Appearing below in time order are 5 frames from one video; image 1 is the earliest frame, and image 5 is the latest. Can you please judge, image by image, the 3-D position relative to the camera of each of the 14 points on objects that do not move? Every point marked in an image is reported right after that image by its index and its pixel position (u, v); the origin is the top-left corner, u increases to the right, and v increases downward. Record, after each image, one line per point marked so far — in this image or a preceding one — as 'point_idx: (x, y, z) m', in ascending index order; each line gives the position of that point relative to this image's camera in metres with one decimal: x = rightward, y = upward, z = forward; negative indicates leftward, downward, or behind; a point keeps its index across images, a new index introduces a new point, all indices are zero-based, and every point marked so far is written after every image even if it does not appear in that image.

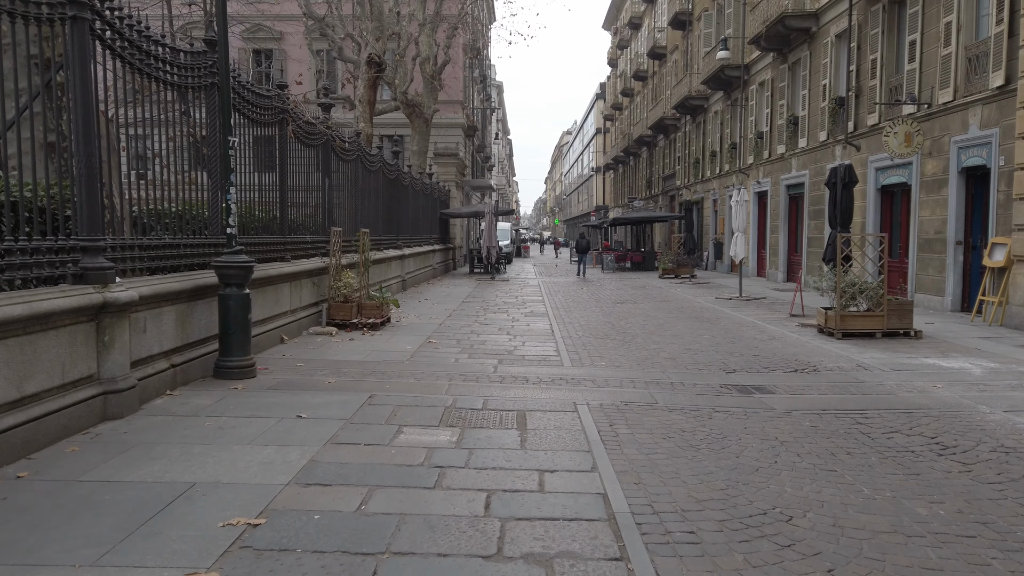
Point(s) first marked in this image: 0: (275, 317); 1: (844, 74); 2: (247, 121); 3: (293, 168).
0: (-2.9, -0.4, +9.3) m
1: (+8.0, +5.1, +18.2) m
2: (-3.2, +2.0, +9.1) m
3: (-3.2, +1.8, +10.8) m
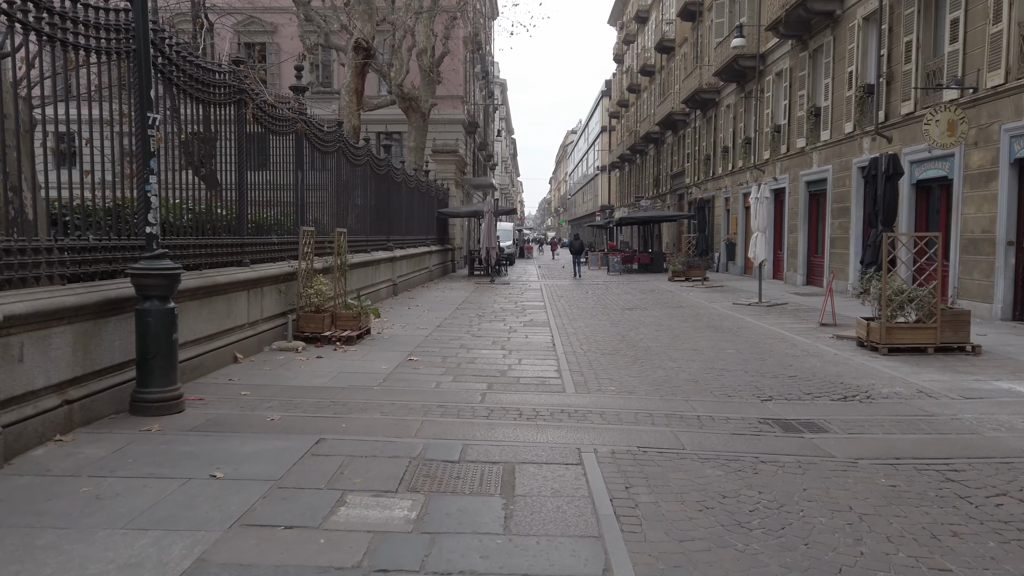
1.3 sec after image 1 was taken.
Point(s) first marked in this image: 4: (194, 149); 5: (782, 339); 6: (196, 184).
0: (-3.0, -0.5, +7.9) m
1: (+8.0, +5.0, +16.7) m
2: (-3.3, +1.9, +7.8) m
3: (-3.2, +1.7, +9.4) m
4: (-3.3, +1.4, +7.8) m
5: (+3.7, -0.7, +10.5) m
6: (-3.3, +1.1, +7.9) m
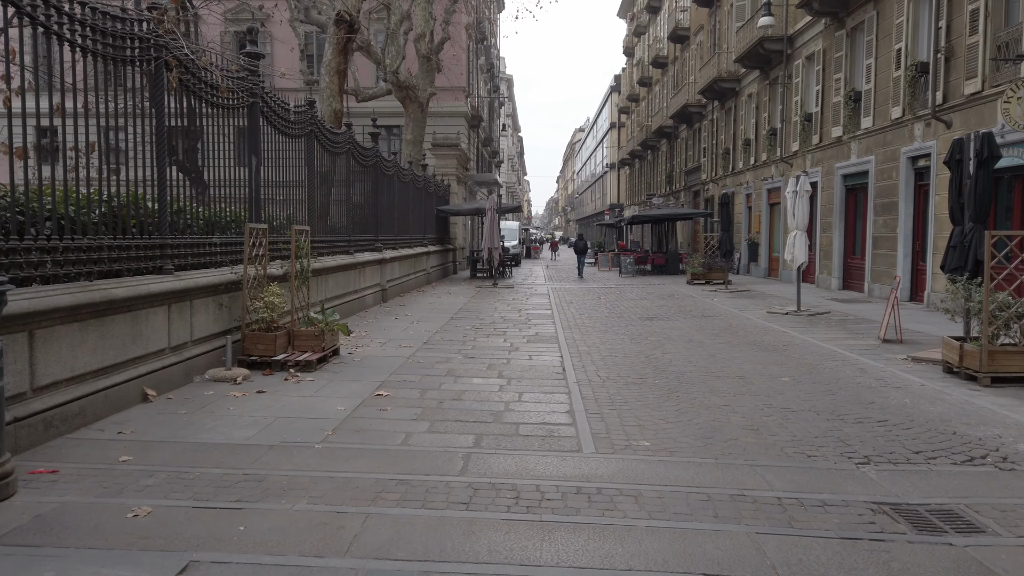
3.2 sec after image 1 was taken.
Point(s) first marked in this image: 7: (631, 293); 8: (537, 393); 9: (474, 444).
0: (-3.0, -0.6, +6.0) m
1: (+8.0, +4.9, +14.7) m
2: (-3.3, +1.8, +5.9) m
3: (-3.2, +1.6, +7.5) m
4: (-3.3, +1.3, +5.9) m
5: (+3.8, -0.8, +8.5) m
6: (-3.3, +1.0, +6.0) m
7: (+3.1, -0.1, +19.7) m
8: (+0.2, -0.9, +6.8) m
9: (-0.3, -1.1, +5.1) m
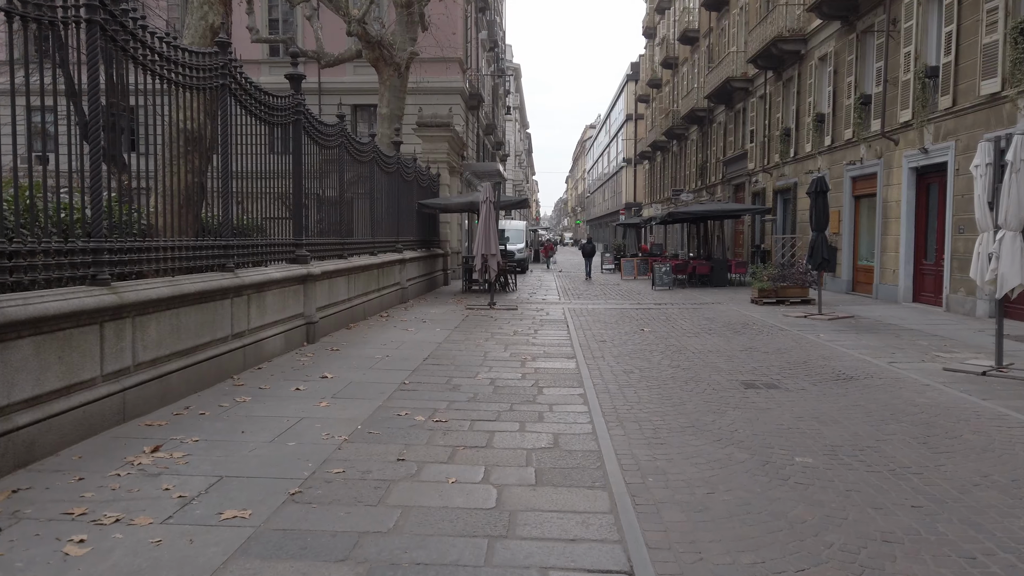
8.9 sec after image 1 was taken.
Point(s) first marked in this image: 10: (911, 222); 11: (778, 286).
0: (-3.0, -0.6, +5.8) m
1: (+8.2, +4.8, +14.4) m
2: (-3.3, +1.7, +5.7) m
3: (-3.2, +1.5, +7.3) m
4: (-3.3, +1.3, +5.7) m
5: (+3.8, -0.9, +8.3) m
6: (-3.3, +0.9, +5.8) m
7: (+3.3, -0.2, +19.4) m
8: (+0.2, -1.0, +6.5) m
9: (-0.3, -1.1, +4.8) m
10: (+8.5, +1.4, +16.1) m
11: (+6.0, 0.0, +17.1) m
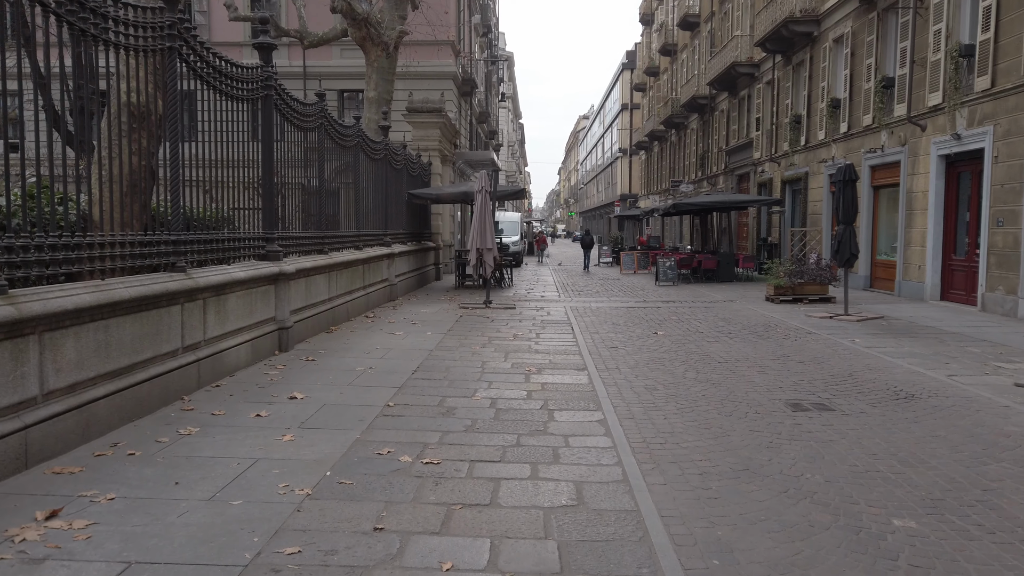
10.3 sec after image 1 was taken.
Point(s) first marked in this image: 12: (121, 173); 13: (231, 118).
0: (-2.9, -0.7, +4.5) m
1: (+8.1, +4.9, +13.2) m
2: (-3.2, +1.7, +4.3) m
3: (-3.1, +1.5, +6.0) m
4: (-3.2, +1.2, +4.4) m
5: (+3.8, -0.9, +7.0) m
6: (-3.2, +0.9, +4.5) m
7: (+3.2, -0.1, +18.2) m
8: (+0.3, -1.0, +5.3) m
9: (-0.2, -1.2, +3.6) m
10: (+8.5, +1.5, +14.9) m
11: (+6.0, +0.1, +15.9) m
12: (-3.1, +0.9, +6.7) m
13: (-3.1, +1.9, +8.8) m
